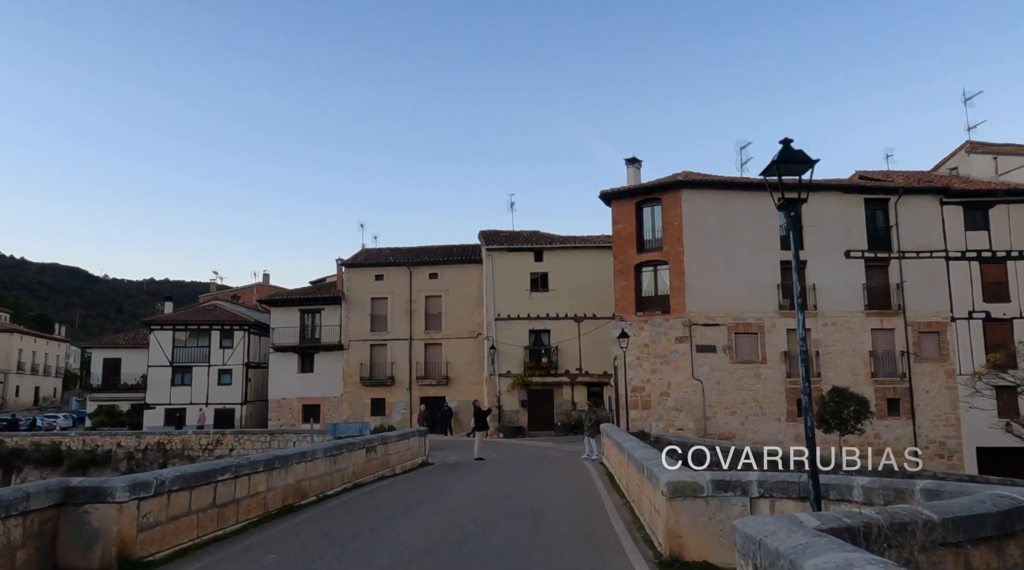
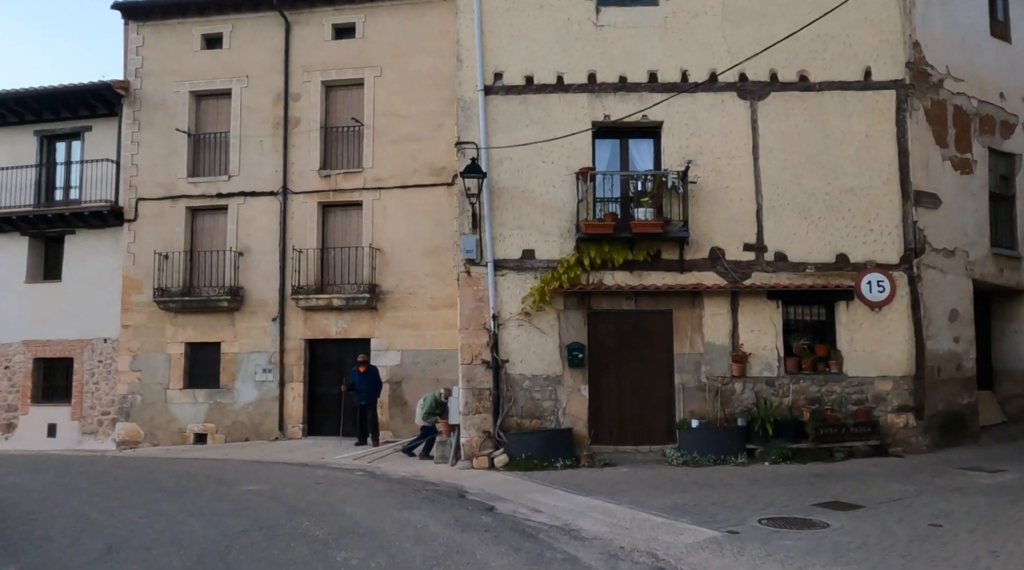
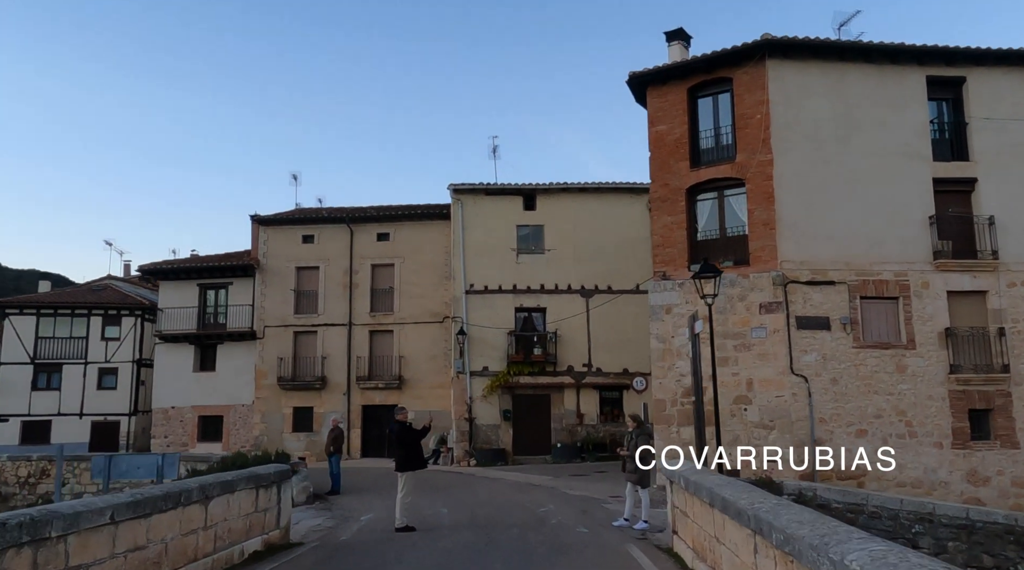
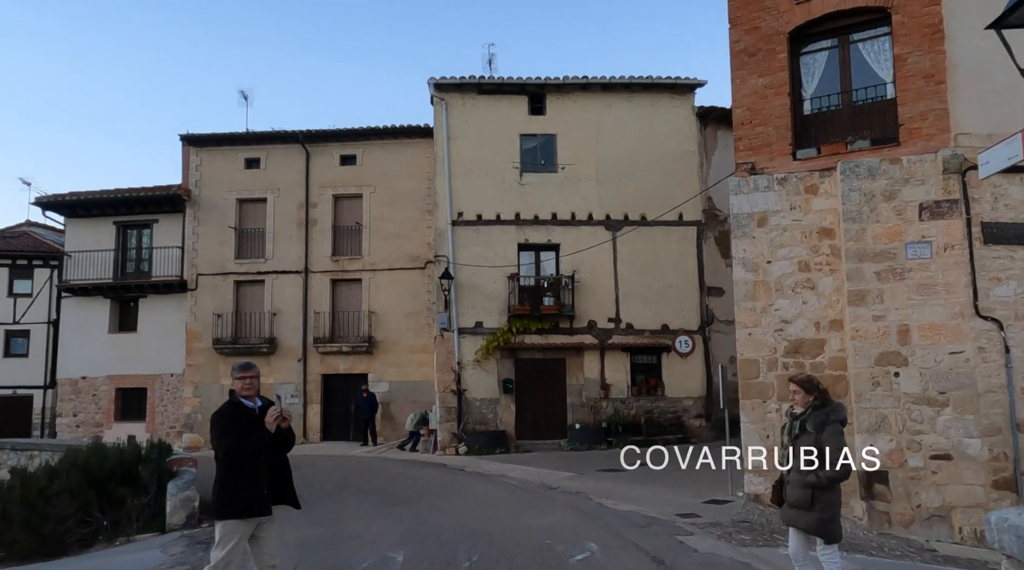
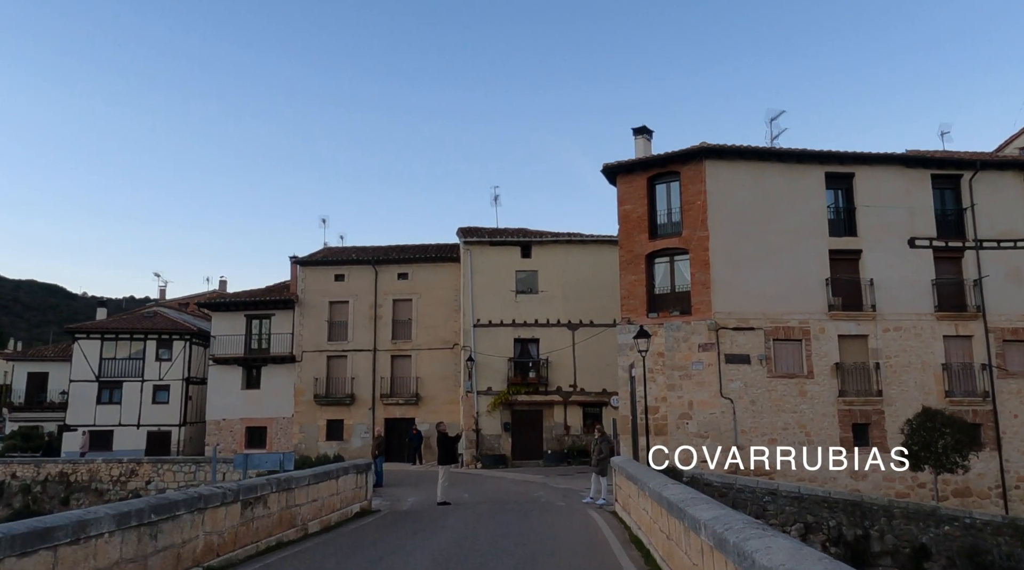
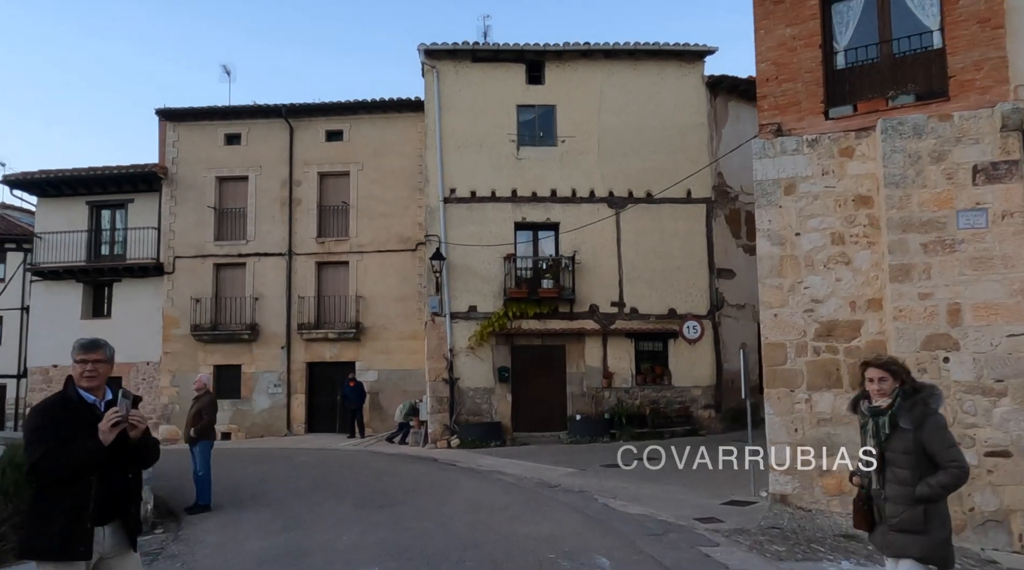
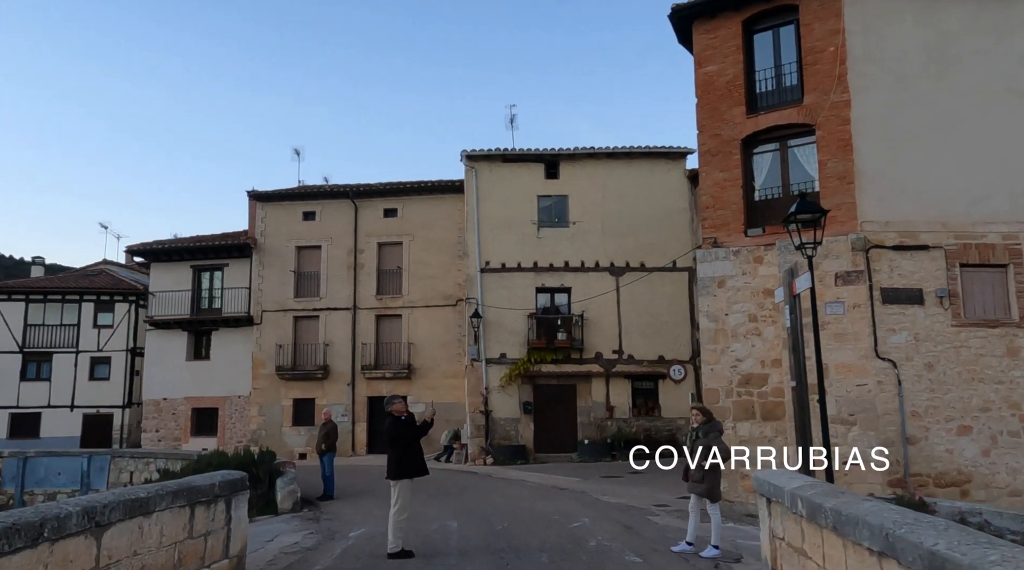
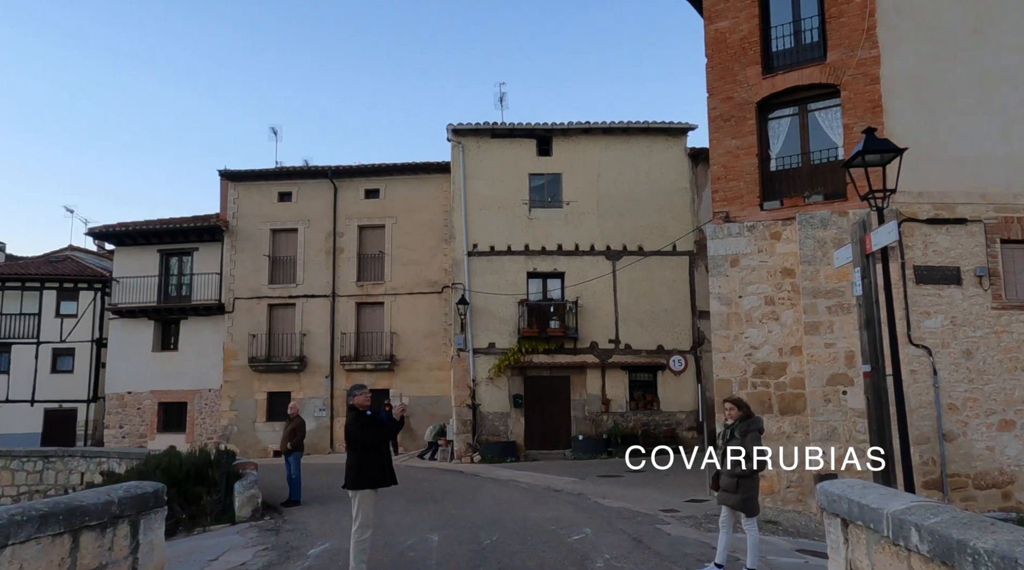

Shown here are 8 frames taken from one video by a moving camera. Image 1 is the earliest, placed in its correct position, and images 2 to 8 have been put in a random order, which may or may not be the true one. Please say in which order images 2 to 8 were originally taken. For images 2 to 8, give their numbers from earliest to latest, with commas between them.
5, 3, 7, 8, 4, 6, 2
